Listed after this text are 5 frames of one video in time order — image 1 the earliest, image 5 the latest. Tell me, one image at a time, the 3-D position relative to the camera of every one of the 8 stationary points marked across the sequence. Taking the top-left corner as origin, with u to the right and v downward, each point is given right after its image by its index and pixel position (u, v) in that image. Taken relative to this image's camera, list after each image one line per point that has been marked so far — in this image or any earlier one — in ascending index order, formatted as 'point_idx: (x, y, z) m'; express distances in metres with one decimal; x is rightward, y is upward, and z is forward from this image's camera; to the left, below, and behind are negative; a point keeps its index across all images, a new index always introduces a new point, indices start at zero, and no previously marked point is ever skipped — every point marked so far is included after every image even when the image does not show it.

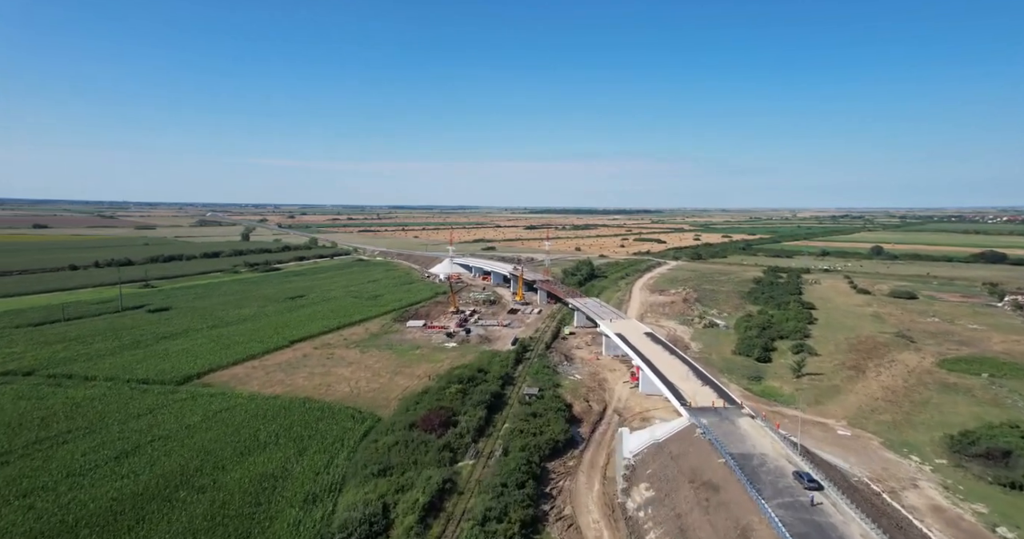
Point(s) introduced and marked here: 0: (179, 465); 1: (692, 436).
0: (-10.3, -6.1, +16.1) m
1: (+5.9, -5.5, +16.9) m
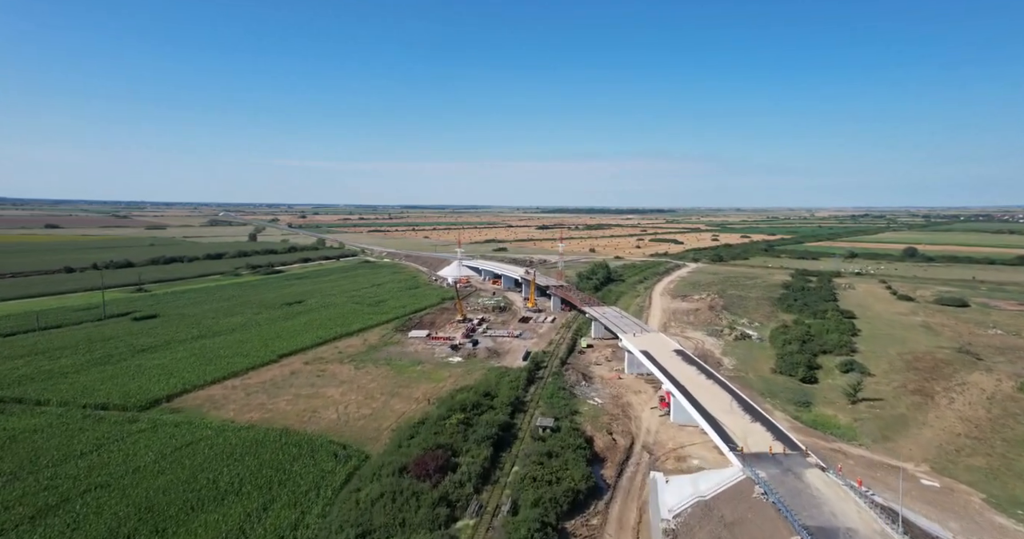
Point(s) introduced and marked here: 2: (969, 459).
0: (-10.0, -6.4, +13.0) m
1: (+6.1, -5.9, +13.5) m
2: (+15.1, -6.3, +17.3) m
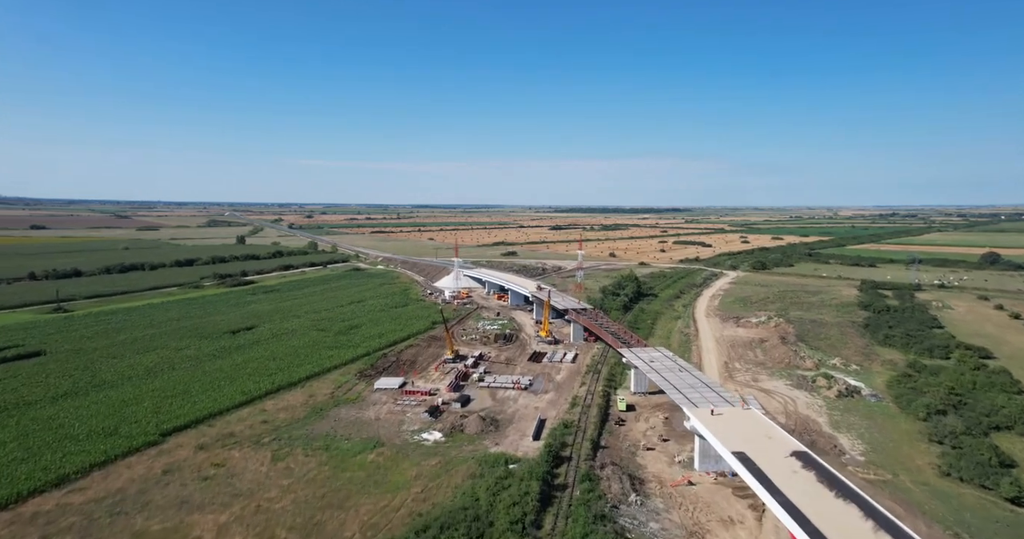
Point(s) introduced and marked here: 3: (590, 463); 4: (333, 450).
0: (-10.2, -7.7, +2.6) m
1: (+5.9, -7.1, +2.7) m
2: (+15.0, -7.6, +6.4) m
3: (+2.7, -6.7, +18.4) m
4: (-6.7, -6.7, +19.4) m
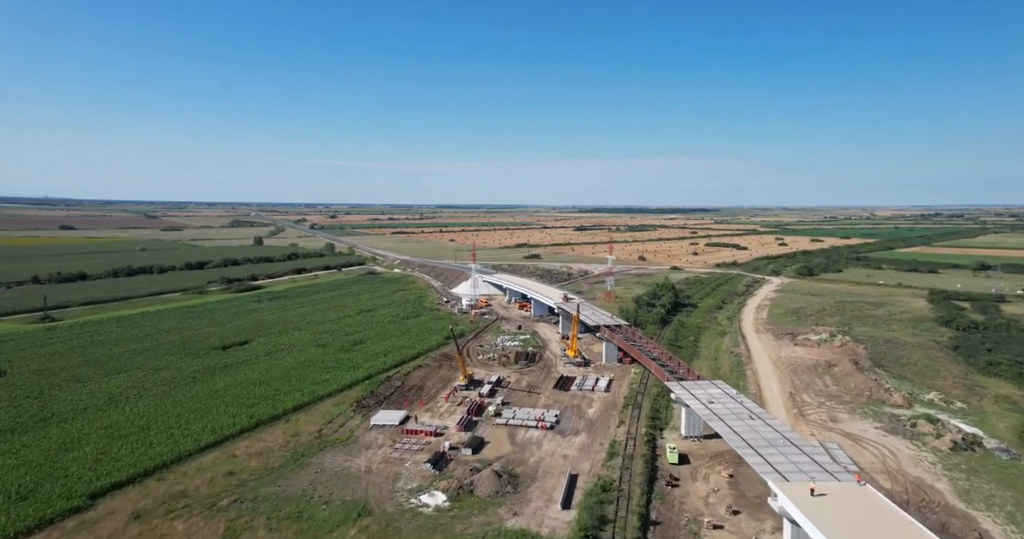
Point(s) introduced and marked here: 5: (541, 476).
0: (-10.3, -8.2, -1.6) m
1: (+5.8, -7.7, -2.1) m
2: (+15.1, -8.2, +1.1) m
3: (+3.3, -7.3, +13.7) m
4: (-6.0, -7.3, +15.1) m
5: (+1.0, -7.1, +18.1) m
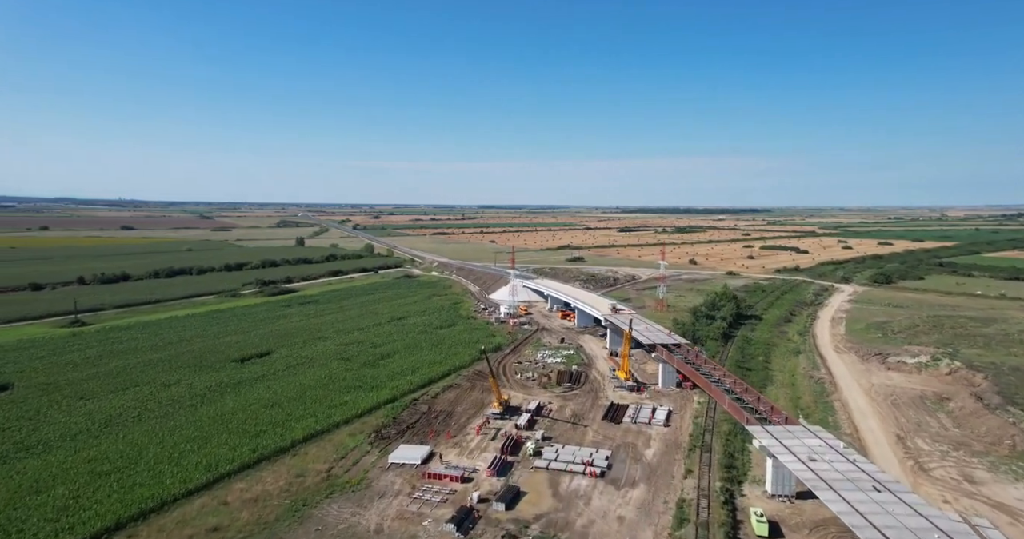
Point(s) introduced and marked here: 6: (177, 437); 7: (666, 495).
0: (-10.7, -8.6, -4.4) m
1: (+5.4, -8.3, -6.2) m
2: (+14.8, -8.8, -3.7) m
3: (+4.1, -7.8, +9.7) m
4: (-5.0, -7.7, +11.9) m
5: (+2.2, -7.6, +14.3) m
6: (-12.6, -6.3, +19.9) m
7: (+5.0, -7.2, +17.0) m
